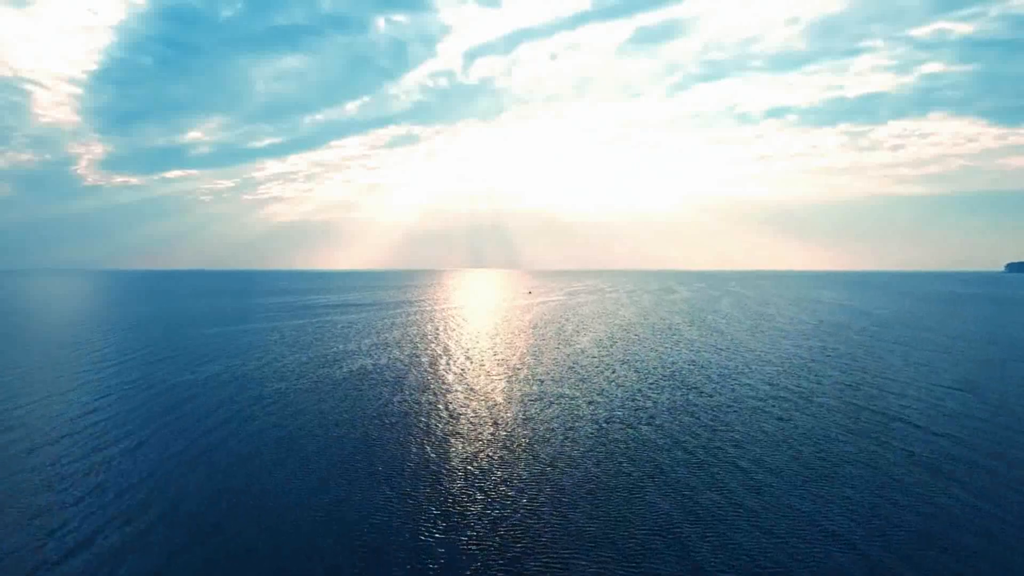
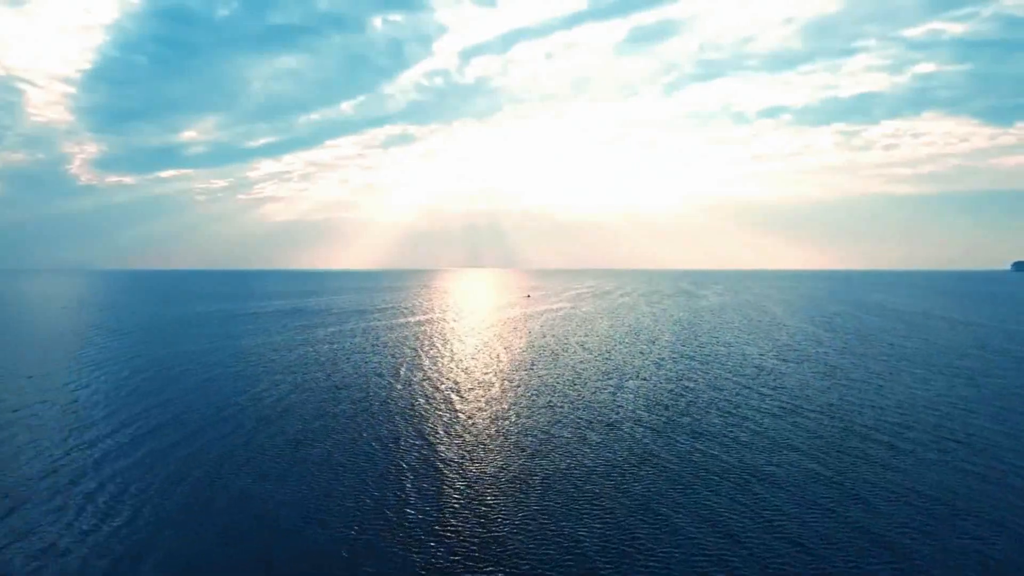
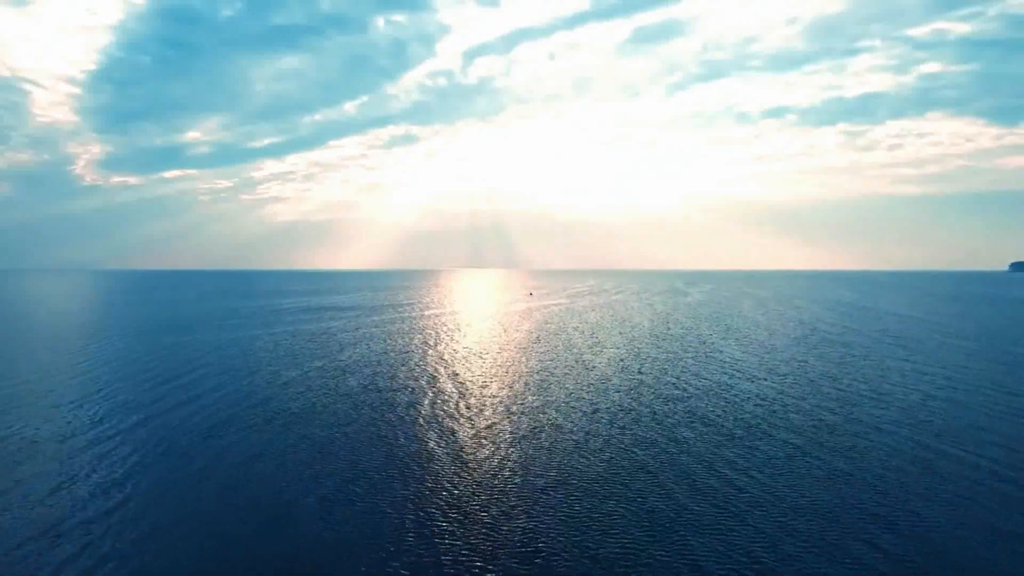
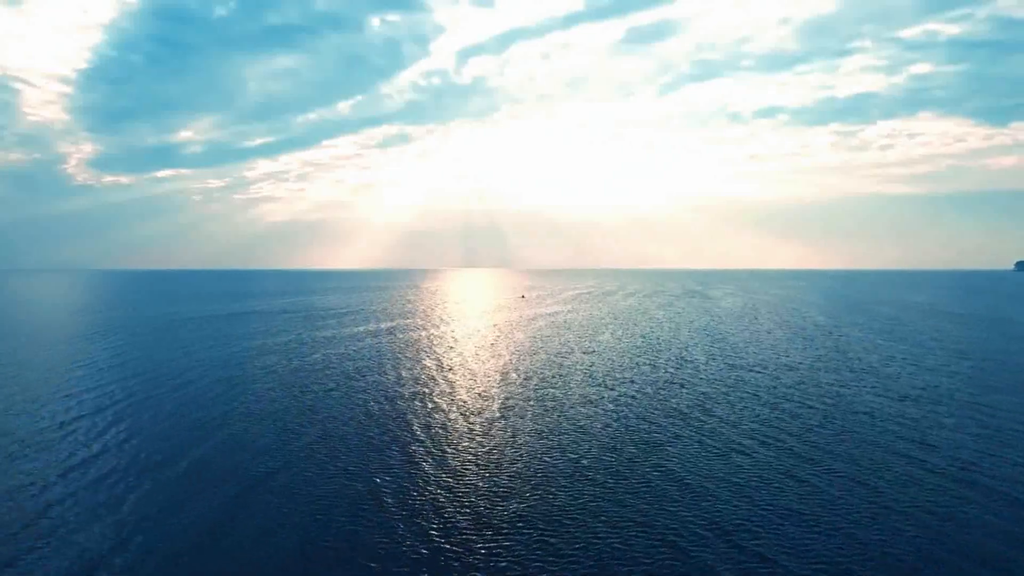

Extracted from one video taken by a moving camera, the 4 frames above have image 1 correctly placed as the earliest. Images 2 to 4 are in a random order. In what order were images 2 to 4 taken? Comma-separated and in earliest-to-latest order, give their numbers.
3, 2, 4
